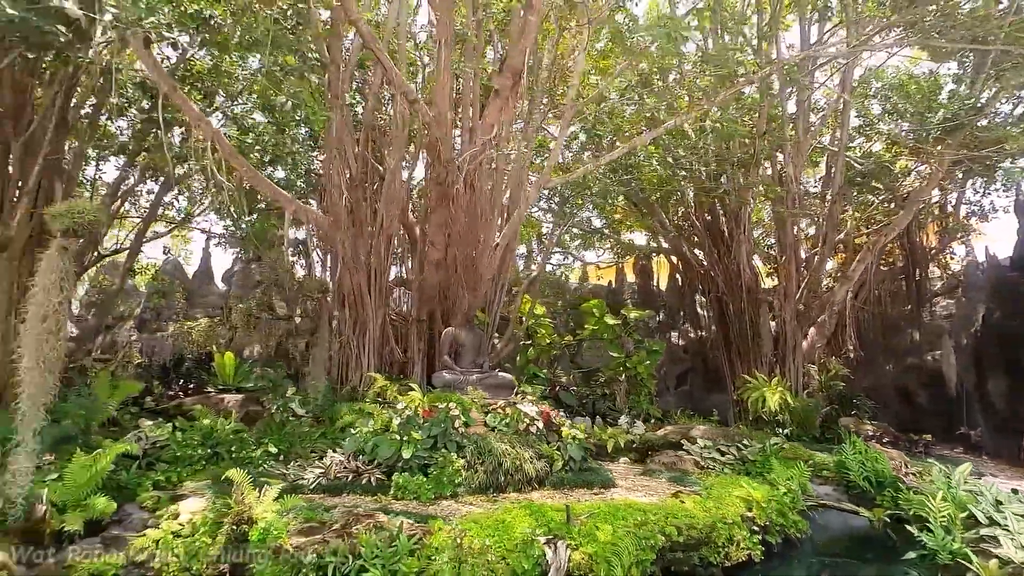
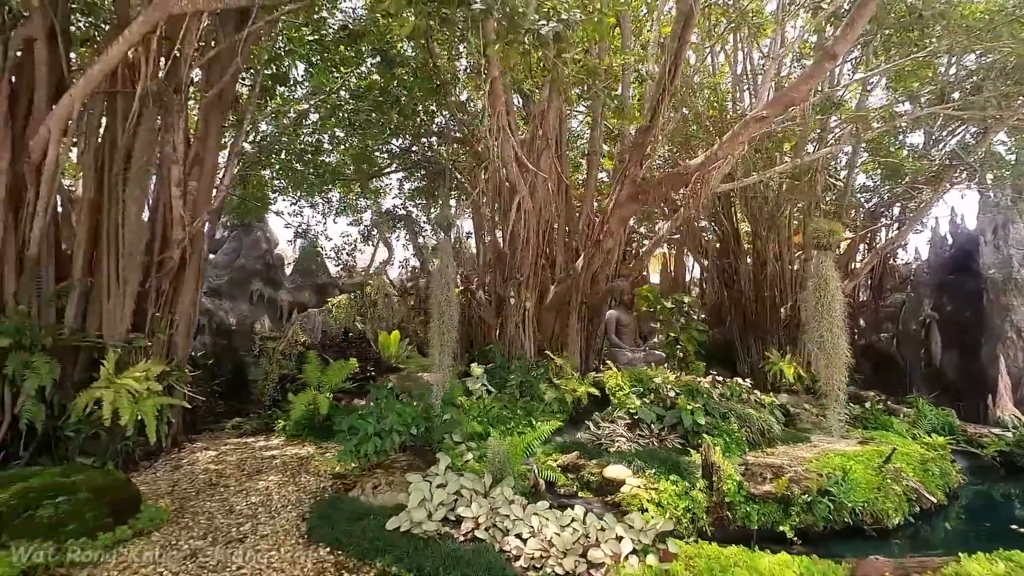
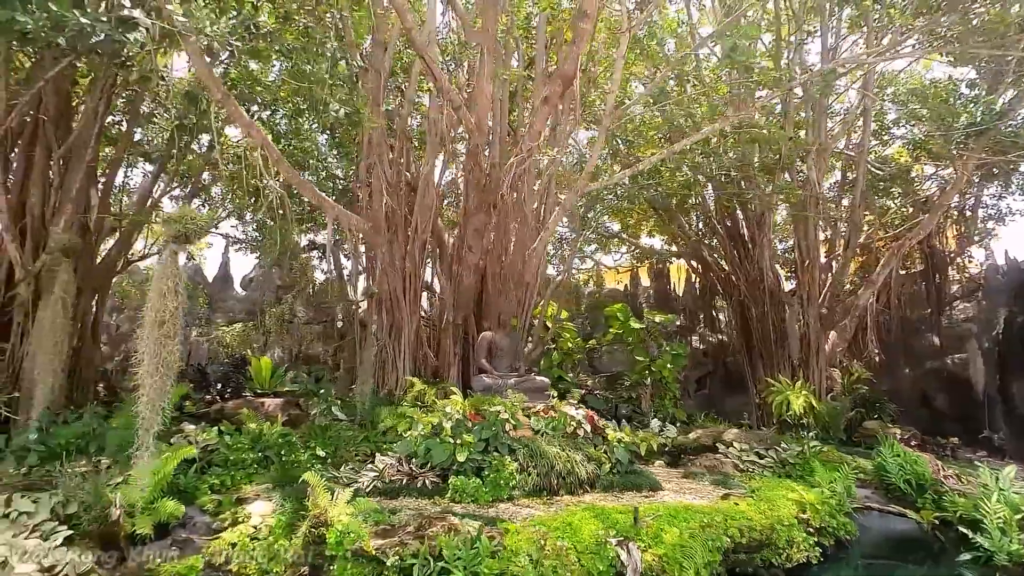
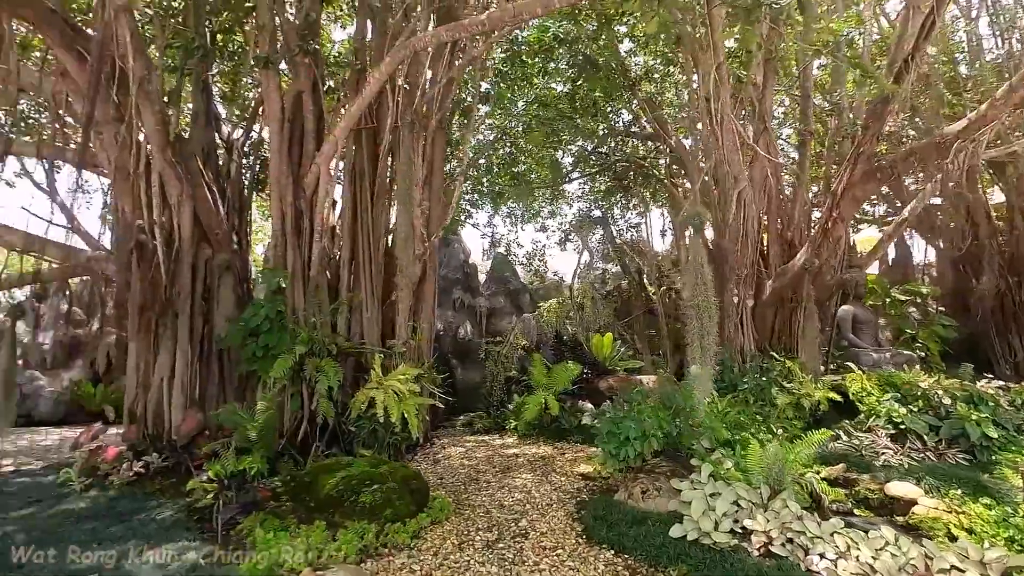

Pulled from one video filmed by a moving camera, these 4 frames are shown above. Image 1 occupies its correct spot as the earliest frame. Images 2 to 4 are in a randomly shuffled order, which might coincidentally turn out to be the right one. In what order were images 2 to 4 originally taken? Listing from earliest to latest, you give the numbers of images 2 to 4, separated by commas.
3, 2, 4
